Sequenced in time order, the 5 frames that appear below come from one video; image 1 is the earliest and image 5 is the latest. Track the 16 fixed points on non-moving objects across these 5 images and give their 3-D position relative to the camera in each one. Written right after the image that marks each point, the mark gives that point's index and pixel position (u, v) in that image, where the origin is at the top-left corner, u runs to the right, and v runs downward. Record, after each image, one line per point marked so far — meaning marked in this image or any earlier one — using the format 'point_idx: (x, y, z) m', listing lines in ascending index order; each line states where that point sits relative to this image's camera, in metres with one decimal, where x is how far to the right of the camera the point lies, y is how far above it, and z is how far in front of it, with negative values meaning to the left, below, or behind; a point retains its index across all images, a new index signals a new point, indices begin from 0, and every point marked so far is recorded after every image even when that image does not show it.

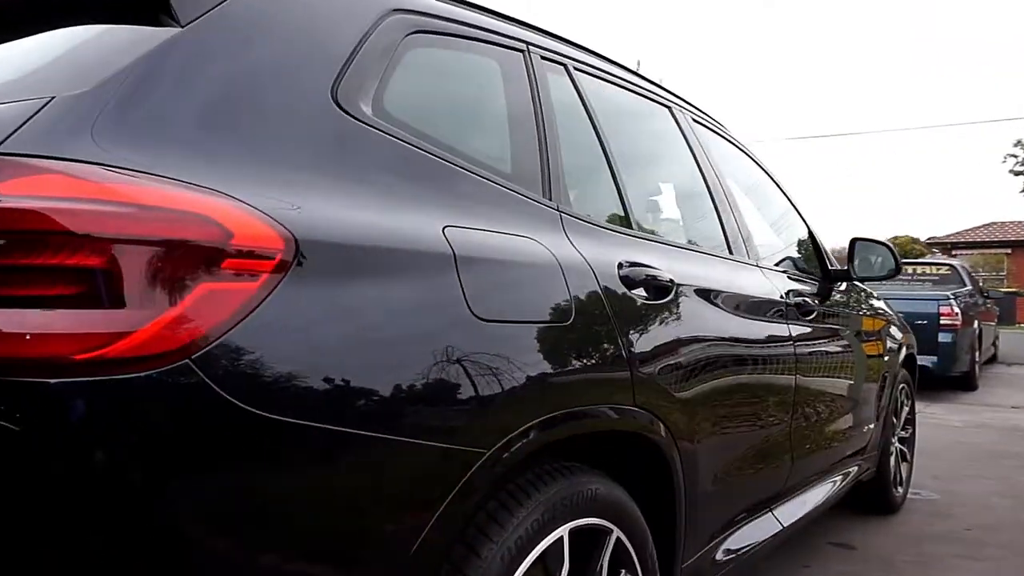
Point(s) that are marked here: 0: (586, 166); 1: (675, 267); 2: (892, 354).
0: (+0.2, +0.3, +2.0) m
1: (+0.5, +0.1, +2.0) m
2: (+2.0, -0.3, +3.9) m
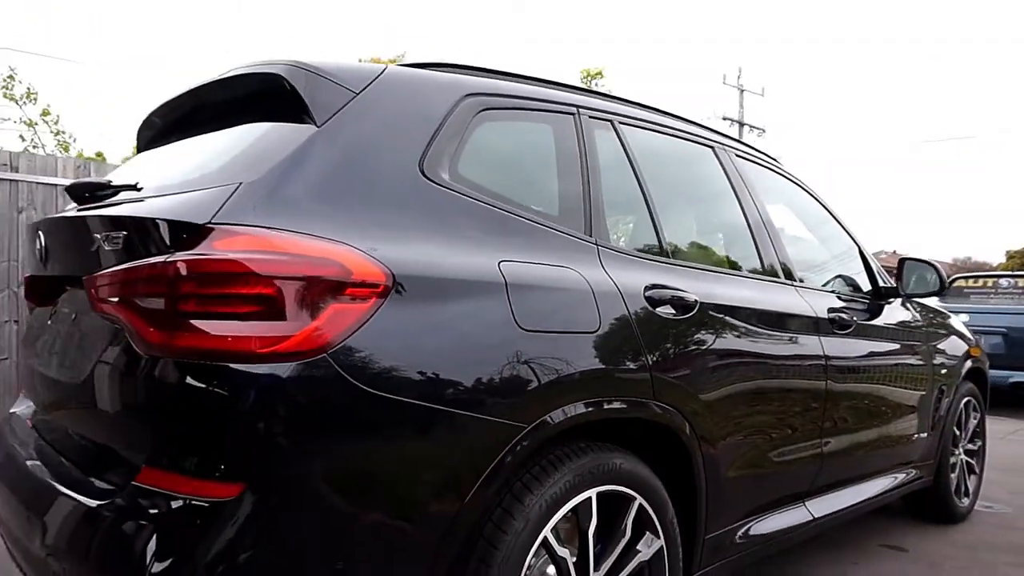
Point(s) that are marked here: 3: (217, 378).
0: (+0.4, +0.3, +2.4) m
1: (+0.6, 0.0, +2.4) m
2: (+2.5, -0.4, +4.0) m
3: (-0.6, -0.2, +1.5) m
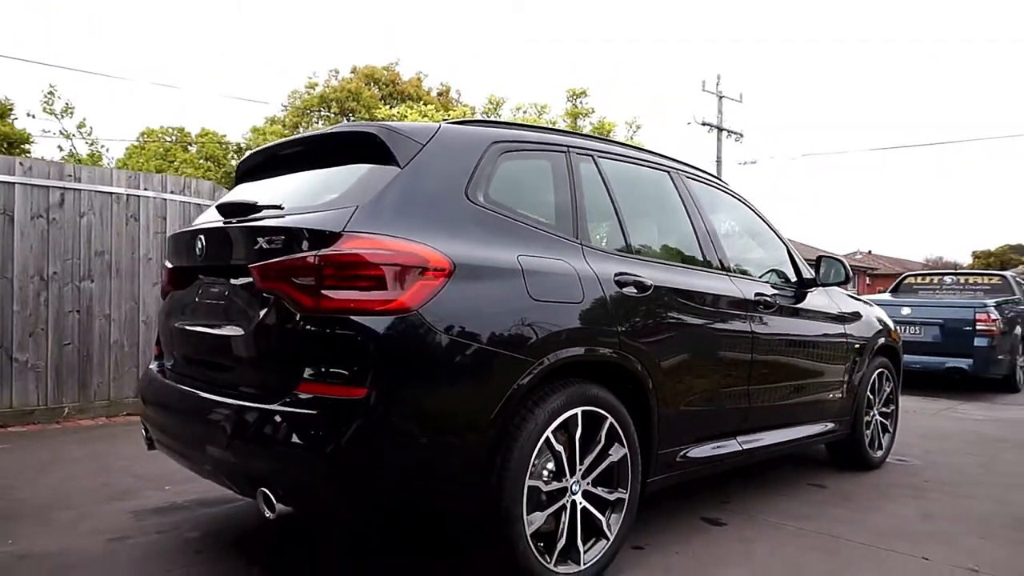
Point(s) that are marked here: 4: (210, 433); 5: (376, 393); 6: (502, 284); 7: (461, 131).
0: (+0.4, +0.3, +3.4) m
1: (+0.7, +0.1, +3.4) m
2: (+2.5, -0.4, +5.0) m
3: (-0.6, -0.1, +2.4) m
4: (-1.1, -0.5, +2.7) m
5: (-0.4, -0.3, +2.4) m
6: (0.0, 0.0, +2.7) m
7: (-0.2, +0.6, +3.0) m
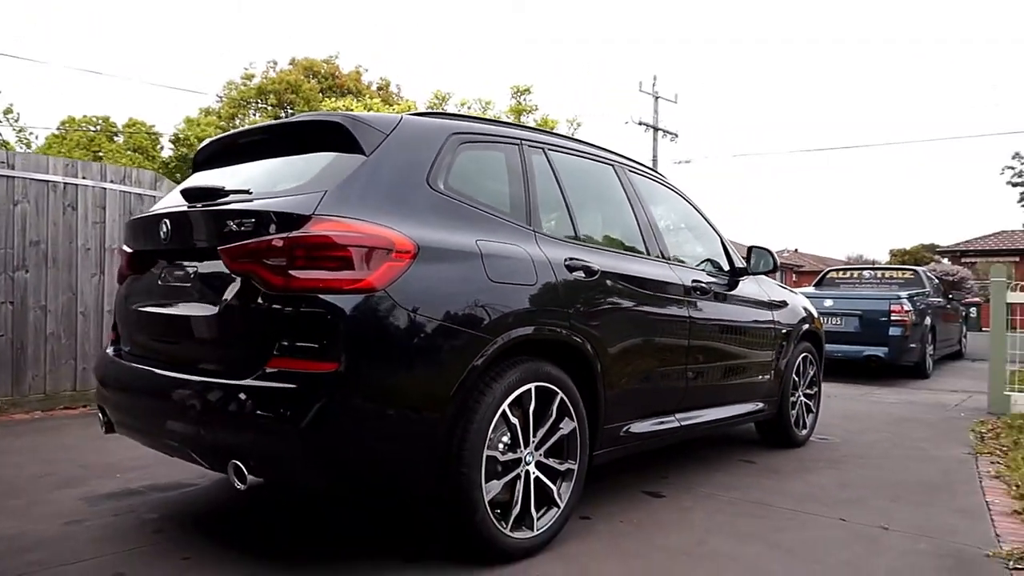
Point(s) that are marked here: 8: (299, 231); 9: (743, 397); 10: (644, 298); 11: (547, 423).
0: (+0.2, +0.4, +3.6) m
1: (+0.5, +0.1, +3.6) m
2: (+2.1, -0.3, +5.4) m
3: (-0.7, -0.1, +2.5) m
4: (-1.3, -0.5, +2.8) m
5: (-0.6, -0.3, +2.5) m
6: (-0.2, +0.1, +2.8) m
7: (-0.4, +0.7, +3.1) m
8: (-0.8, +0.2, +2.6) m
9: (+1.5, -0.7, +4.8) m
10: (+0.7, -0.1, +3.8) m
11: (+0.2, -0.6, +3.1) m
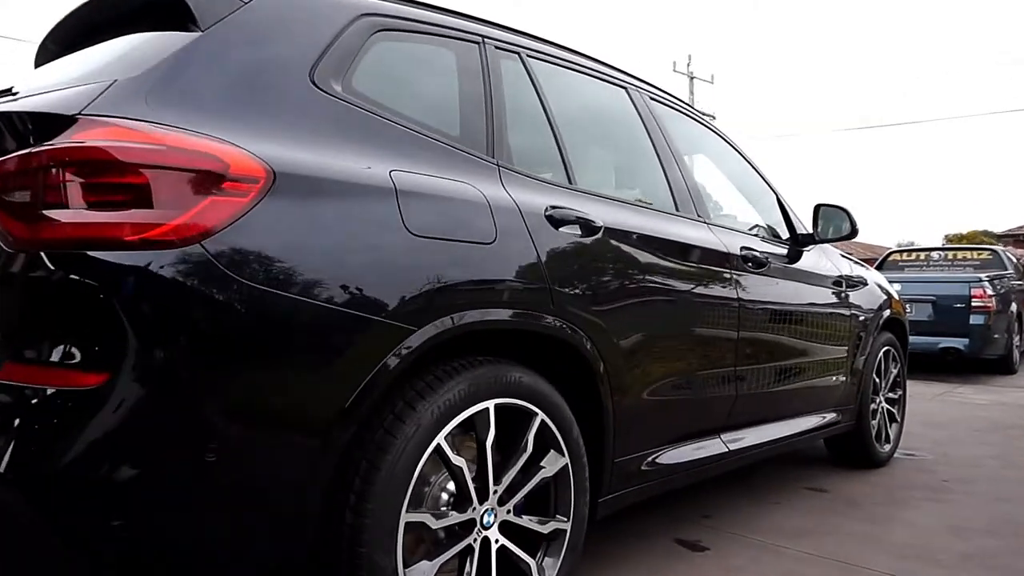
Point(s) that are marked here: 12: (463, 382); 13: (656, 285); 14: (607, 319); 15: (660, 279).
0: (+0.1, +0.5, +2.4) m
1: (+0.3, +0.2, +2.5) m
2: (+2.1, -0.2, +4.2) m
3: (-0.9, 0.0, +1.4) m
4: (-1.4, -0.4, +1.7) m
5: (-0.7, -0.2, +1.4) m
6: (-0.3, +0.2, +1.7) m
7: (-0.5, +0.8, +2.0) m
8: (-0.9, +0.3, +1.5) m
9: (+1.5, -0.6, +3.6) m
10: (+0.6, +0.1, +2.6) m
11: (0.0, -0.5, +2.0) m
12: (-0.1, -0.3, +1.9) m
13: (+0.5, 0.0, +2.5) m
14: (+0.3, -0.1, +2.3) m
15: (+0.5, 0.0, +2.5) m
